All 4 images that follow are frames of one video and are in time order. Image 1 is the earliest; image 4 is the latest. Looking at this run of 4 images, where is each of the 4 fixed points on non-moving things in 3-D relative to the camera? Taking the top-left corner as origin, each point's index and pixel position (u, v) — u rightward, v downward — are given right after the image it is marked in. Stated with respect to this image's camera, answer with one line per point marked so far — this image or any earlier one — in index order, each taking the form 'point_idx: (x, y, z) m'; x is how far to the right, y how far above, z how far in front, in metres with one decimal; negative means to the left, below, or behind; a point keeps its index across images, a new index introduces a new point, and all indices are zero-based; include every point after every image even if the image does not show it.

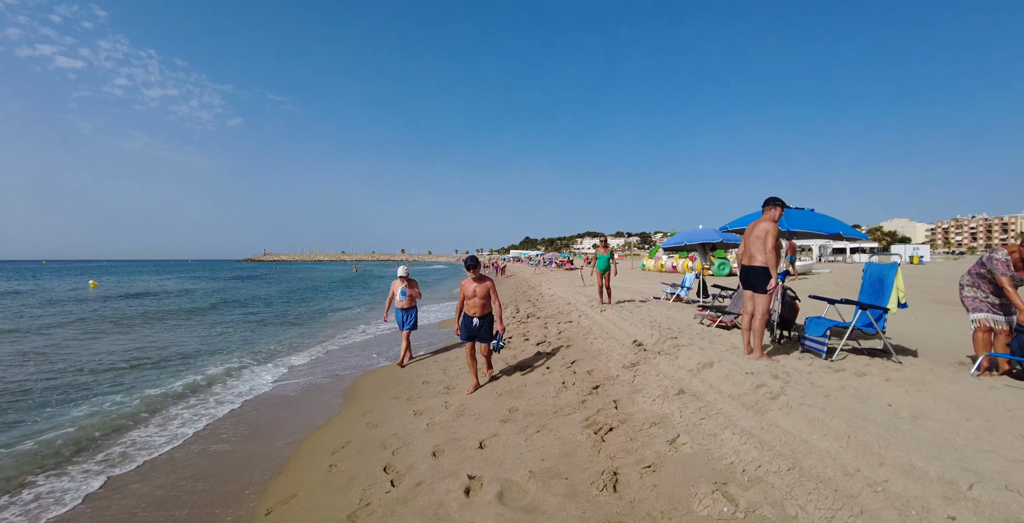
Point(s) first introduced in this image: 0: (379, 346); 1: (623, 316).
0: (-2.8, -1.8, +9.5) m
1: (+2.2, -1.1, +8.7) m
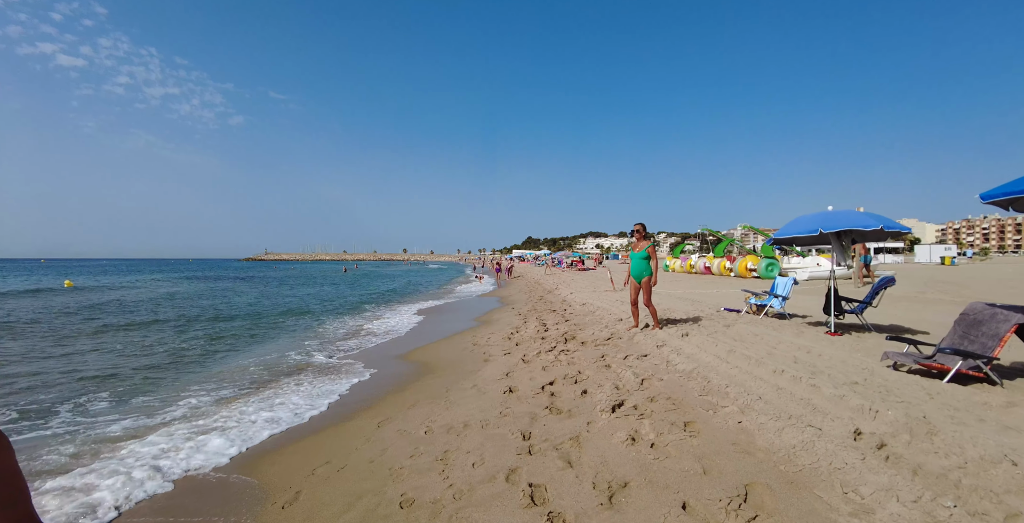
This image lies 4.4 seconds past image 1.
0: (-2.2, -1.8, +6.2) m
1: (+2.7, -1.1, +5.4) m
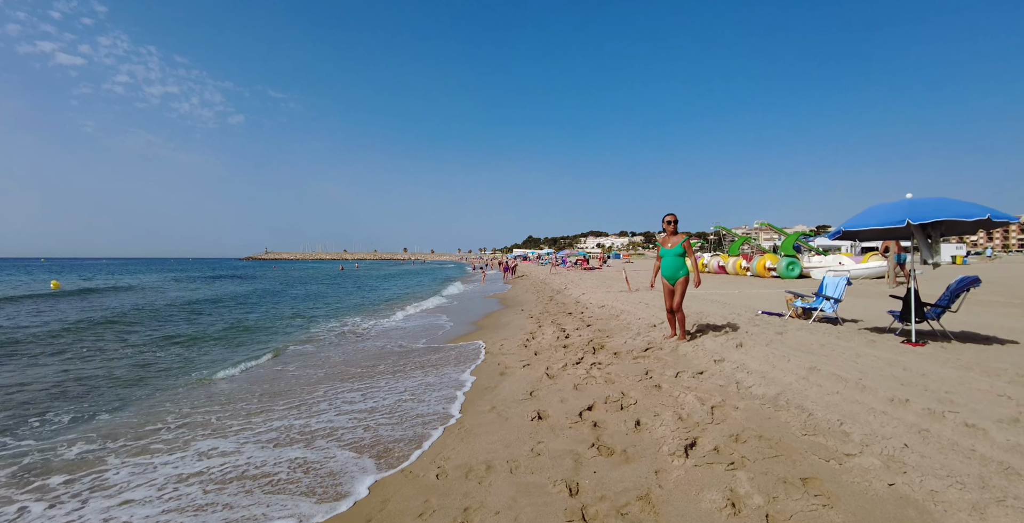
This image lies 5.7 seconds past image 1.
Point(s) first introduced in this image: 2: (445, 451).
0: (-1.9, -1.7, +5.2) m
1: (+3.0, -1.0, +4.4) m
2: (-0.6, -1.7, +3.9) m
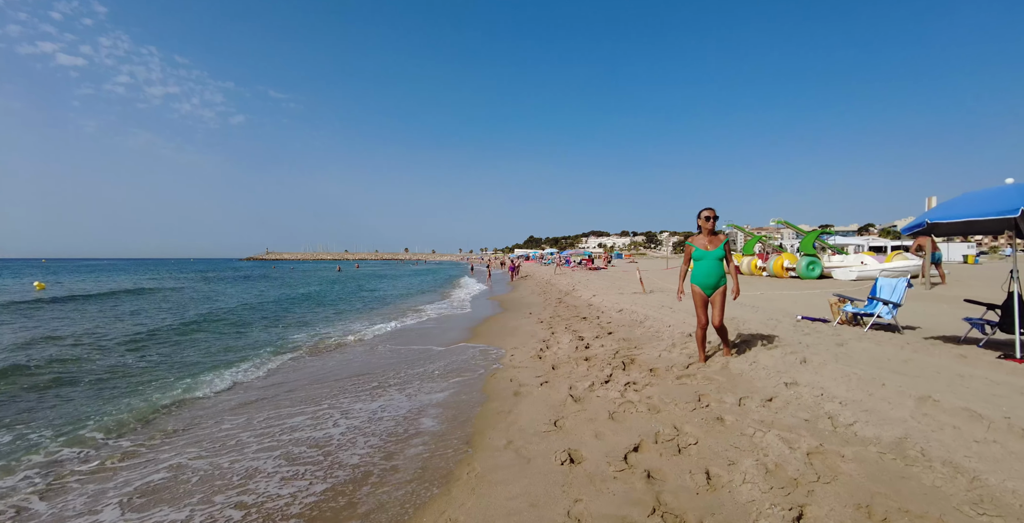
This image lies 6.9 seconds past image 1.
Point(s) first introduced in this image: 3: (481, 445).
0: (-1.8, -1.7, +4.2) m
1: (+3.2, -1.0, +3.4) m
2: (-0.4, -1.7, +3.0) m
3: (-0.3, -1.6, +3.9) m
